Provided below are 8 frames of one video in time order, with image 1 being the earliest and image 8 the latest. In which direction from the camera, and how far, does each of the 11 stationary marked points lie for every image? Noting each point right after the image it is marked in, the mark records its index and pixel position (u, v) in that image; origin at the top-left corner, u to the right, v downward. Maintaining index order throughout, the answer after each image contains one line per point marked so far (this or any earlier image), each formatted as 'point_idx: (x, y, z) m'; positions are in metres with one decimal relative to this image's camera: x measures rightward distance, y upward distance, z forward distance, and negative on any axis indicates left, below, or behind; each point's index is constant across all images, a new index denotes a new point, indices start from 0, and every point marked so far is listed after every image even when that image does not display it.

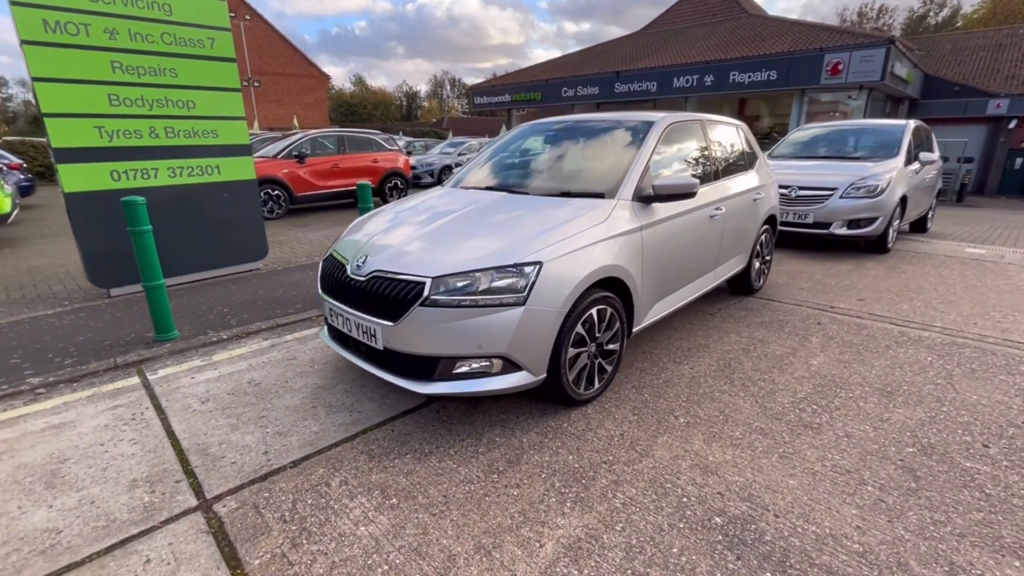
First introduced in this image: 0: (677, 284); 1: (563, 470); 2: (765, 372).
0: (+1.2, 0.0, +3.7) m
1: (+0.3, -0.9, +2.4) m
2: (+1.8, -0.6, +3.4) m
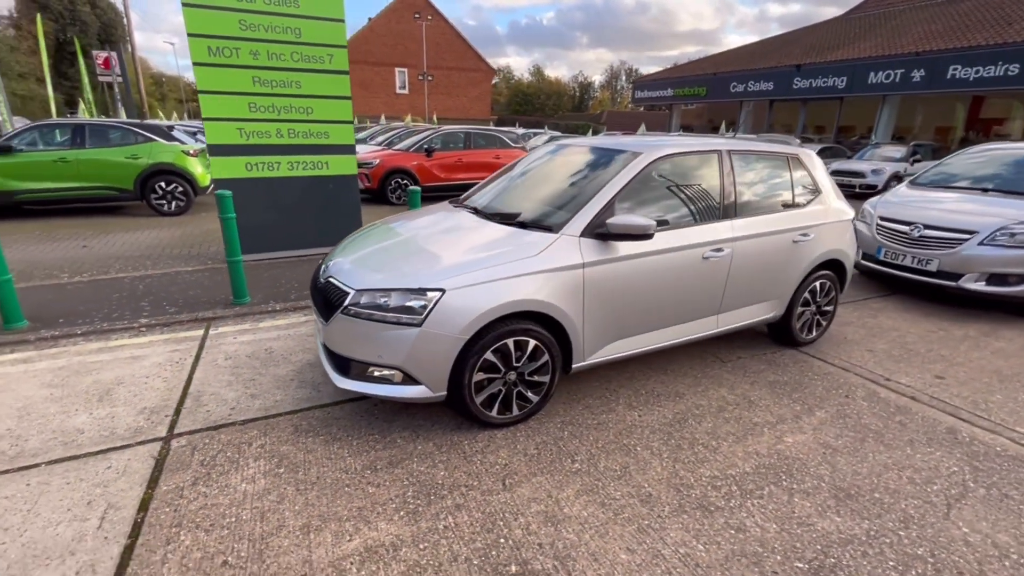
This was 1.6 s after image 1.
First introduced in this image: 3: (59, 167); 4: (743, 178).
0: (+0.9, -0.3, +3.5) m
1: (-0.5, -1.1, +2.6) m
2: (+1.3, -1.0, +3.1) m
3: (-8.3, +2.2, +8.8) m
4: (+1.7, +0.9, +3.9) m
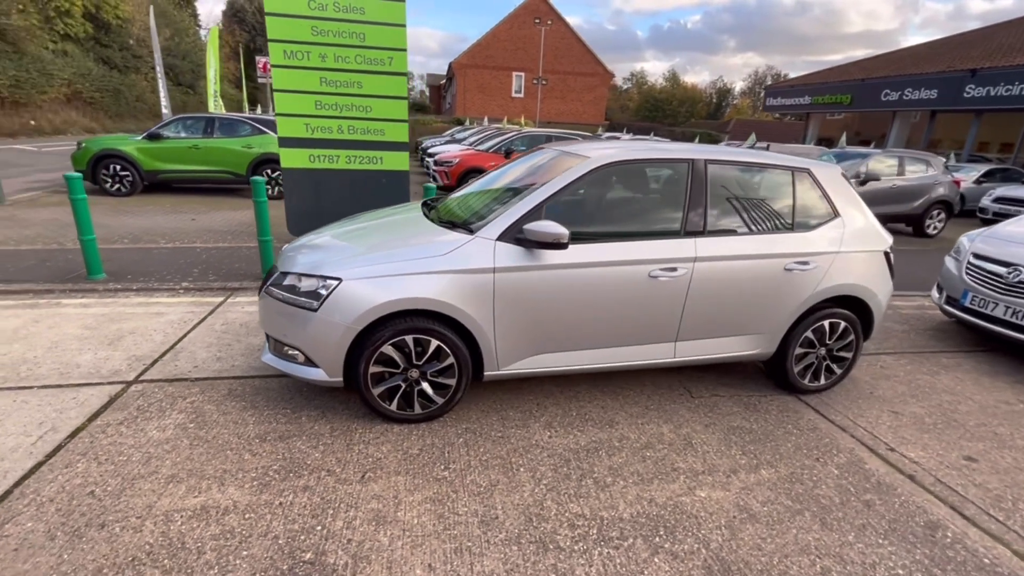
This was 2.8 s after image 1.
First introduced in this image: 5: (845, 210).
0: (+0.4, -0.4, +3.2) m
1: (-1.2, -1.0, +2.8) m
2: (+0.6, -1.1, +2.8) m
3: (-7.0, +3.0, +10.6) m
4: (+1.4, +0.7, +3.4) m
5: (+2.6, +0.6, +3.7) m
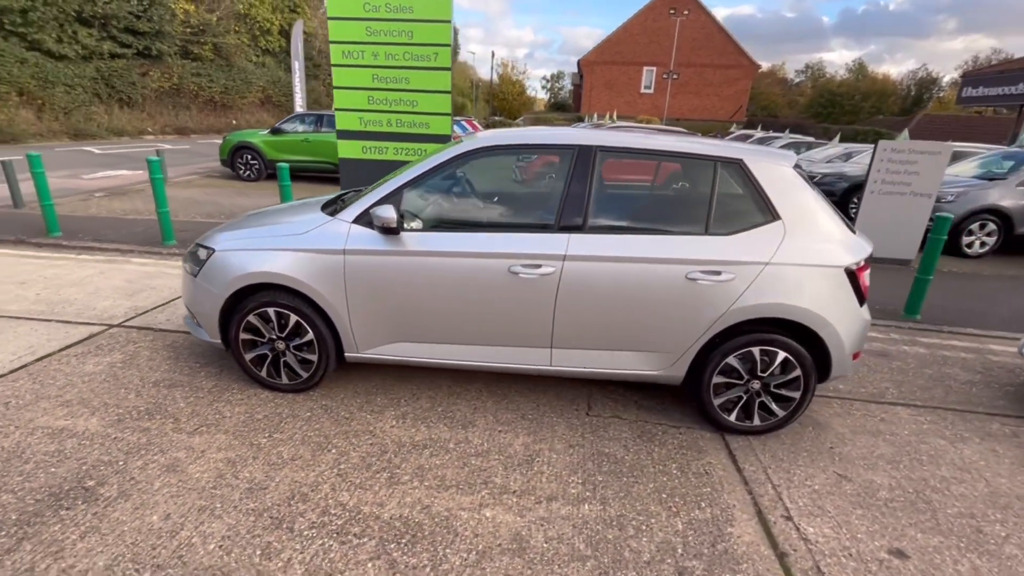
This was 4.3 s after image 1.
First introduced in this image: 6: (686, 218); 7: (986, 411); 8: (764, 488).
0: (-0.5, -0.3, +3.1) m
1: (-2.3, -0.8, +3.1) m
2: (-0.5, -1.0, +2.7) m
3: (-5.3, +3.6, +12.2) m
4: (+0.6, +0.7, +3.0) m
5: (+1.8, +0.4, +2.9) m
6: (+1.0, +0.4, +3.0) m
7: (+3.6, -0.9, +3.7) m
8: (+1.4, -1.1, +2.7) m
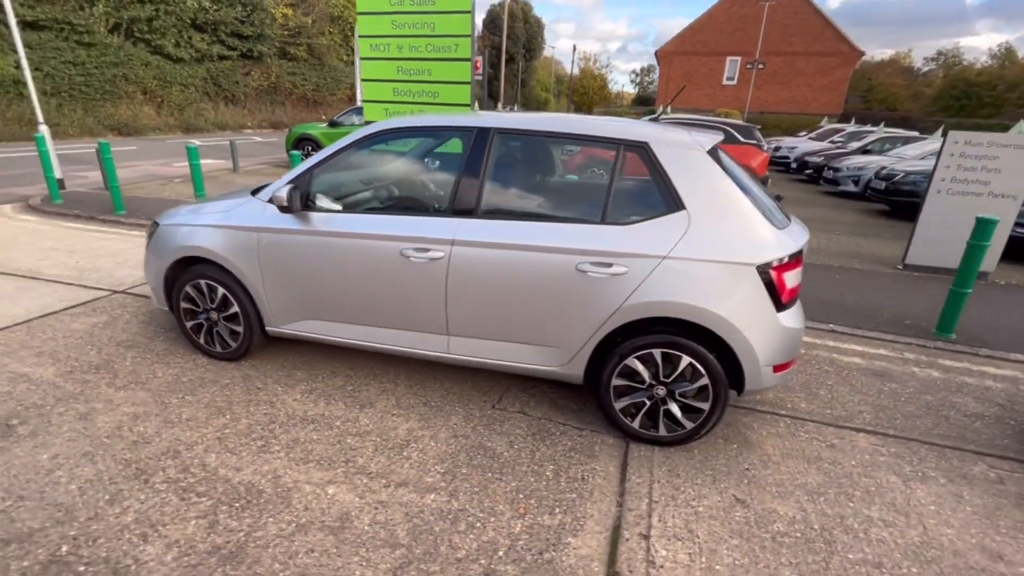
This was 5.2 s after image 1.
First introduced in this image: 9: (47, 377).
0: (-1.1, -0.2, +3.2) m
1: (-2.9, -0.5, +3.5) m
2: (-1.2, -0.9, +2.7) m
3: (-4.1, +4.0, +12.9) m
4: (0.0, +0.7, +2.9) m
5: (+1.1, +0.4, +2.6) m
6: (+0.4, +0.5, +2.8) m
7: (+2.9, -1.0, +3.1) m
8: (+0.6, -1.1, +2.5) m
9: (-3.1, -0.6, +3.3) m
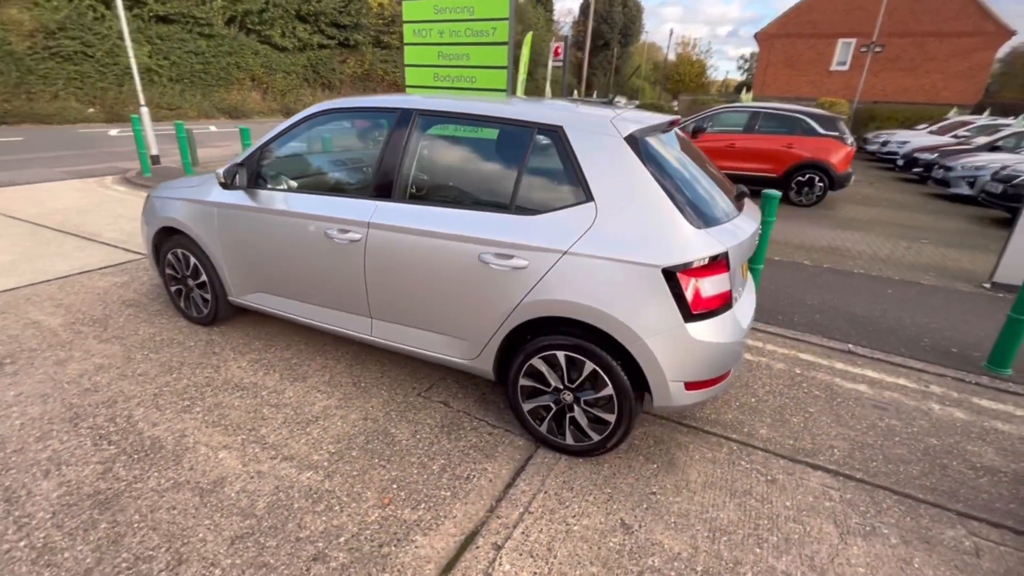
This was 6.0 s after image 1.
0: (-1.6, 0.0, +3.3) m
1: (-3.3, -0.2, +3.9) m
2: (-1.8, -0.7, +2.9) m
3: (-2.5, +4.5, +13.3) m
4: (-0.5, +0.8, +2.8) m
5: (+0.6, +0.4, +2.4) m
6: (-0.1, +0.5, +2.6) m
7: (+2.4, -1.2, +2.5) m
8: (0.0, -1.1, +2.3) m
9: (-3.5, -0.3, +3.7) m
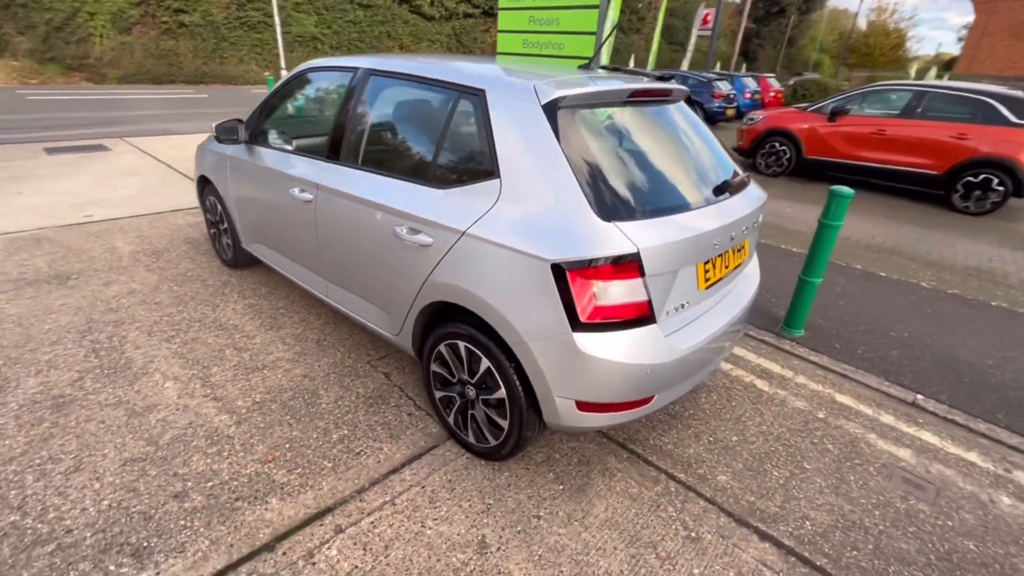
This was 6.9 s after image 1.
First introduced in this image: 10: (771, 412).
0: (-1.7, +0.3, +3.5) m
1: (-3.3, +0.4, +4.5) m
2: (-2.2, -0.4, +3.2) m
3: (+0.5, +5.3, +13.1) m
4: (-0.7, +1.0, +2.7) m
5: (+0.1, +0.4, +2.0) m
6: (-0.5, +0.6, +2.4) m
7: (+1.7, -1.4, +1.8) m
8: (-0.6, -1.0, +2.2) m
9: (-3.6, +0.3, +4.4) m
10: (+1.6, -0.8, +3.0) m
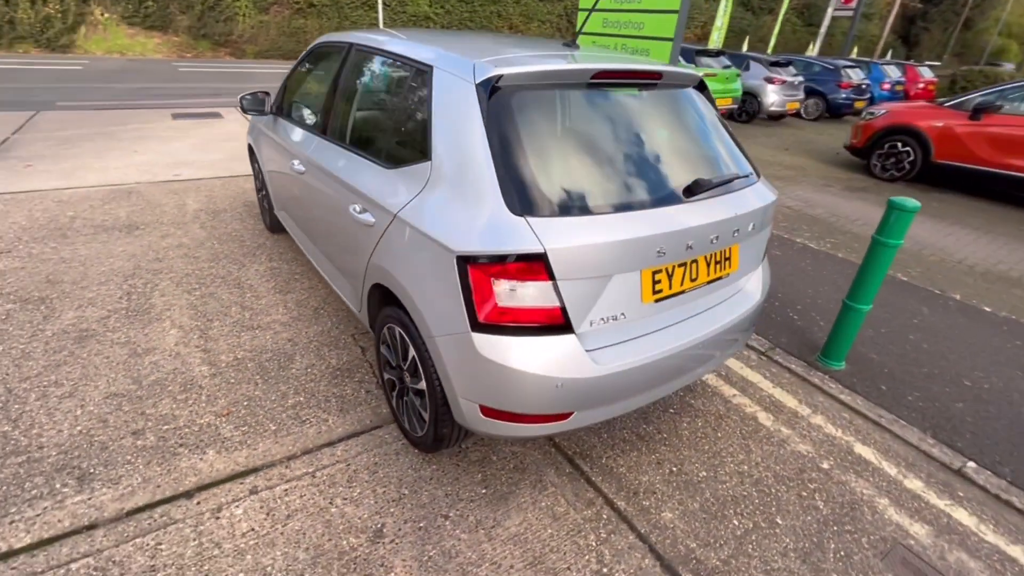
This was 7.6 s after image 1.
0: (-1.7, +0.6, +3.7) m
1: (-3.0, +0.8, +5.0) m
2: (-2.2, -0.1, +3.5) m
3: (+2.8, +5.4, +12.4) m
4: (-0.8, +1.1, +2.7) m
5: (-0.1, +0.5, +1.9) m
6: (-0.6, +0.7, +2.4) m
7: (+1.1, -1.5, +1.4) m
8: (-1.0, -0.9, +2.3) m
9: (-3.3, +0.8, +5.0) m
10: (+1.4, -0.9, +2.6) m
